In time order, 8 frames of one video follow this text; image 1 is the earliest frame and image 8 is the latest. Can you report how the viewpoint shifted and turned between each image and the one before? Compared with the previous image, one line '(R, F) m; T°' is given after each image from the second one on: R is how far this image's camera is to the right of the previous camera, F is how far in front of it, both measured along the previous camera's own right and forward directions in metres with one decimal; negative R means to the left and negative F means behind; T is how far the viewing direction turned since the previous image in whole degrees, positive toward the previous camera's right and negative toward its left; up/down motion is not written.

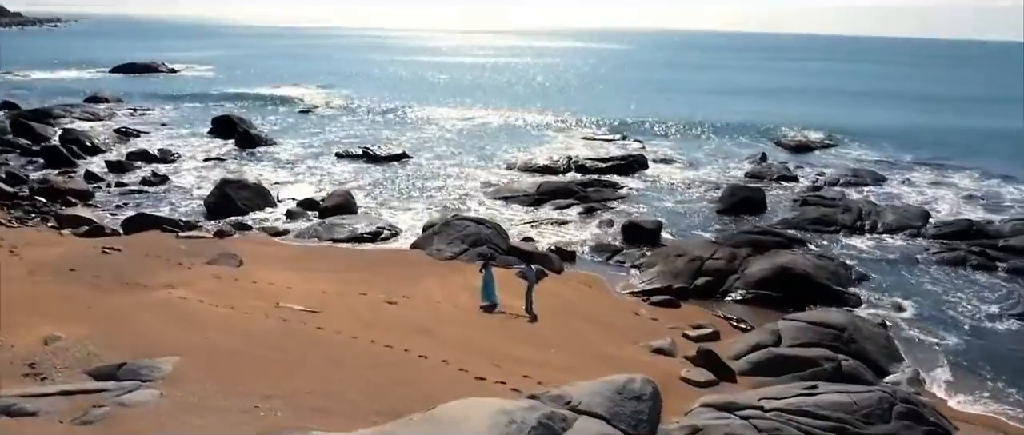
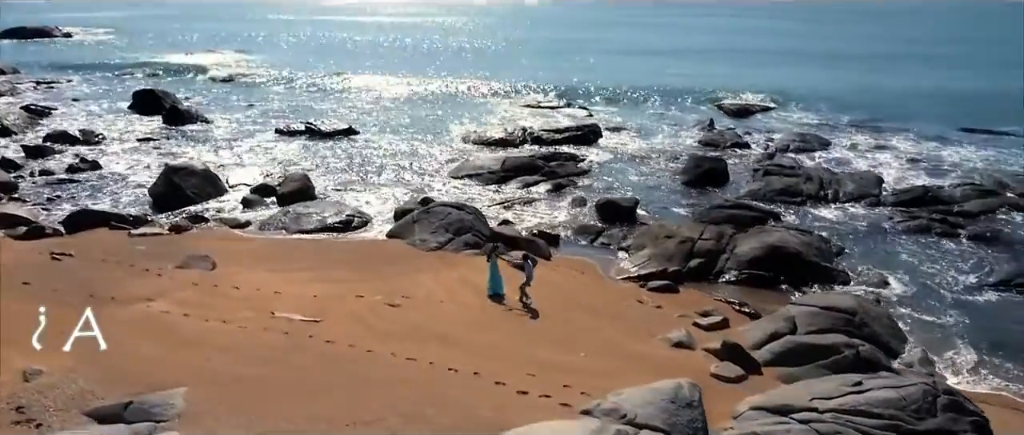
(-1.5, +0.7) m; +6°
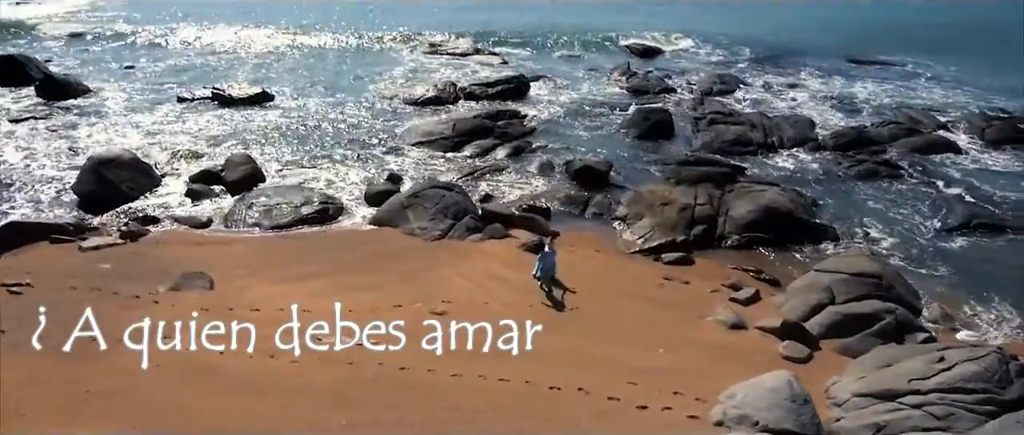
(-2.9, +0.9) m; +11°
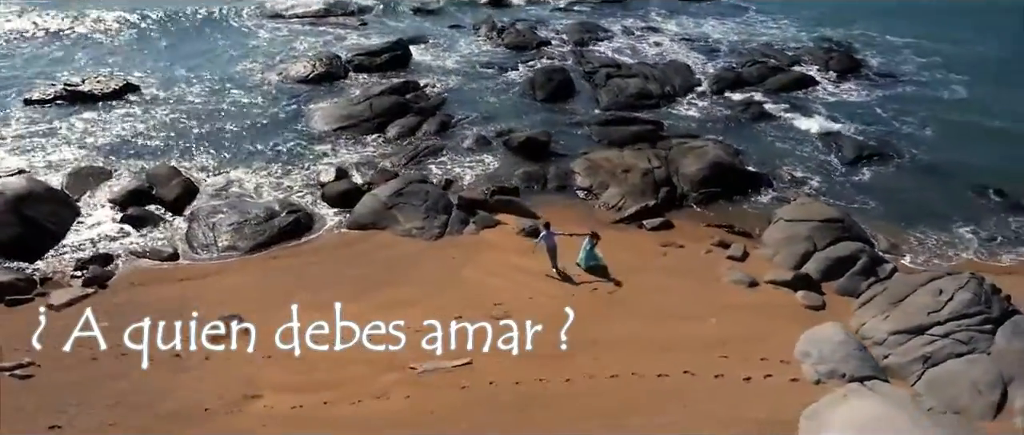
(-3.8, +0.3) m; +15°
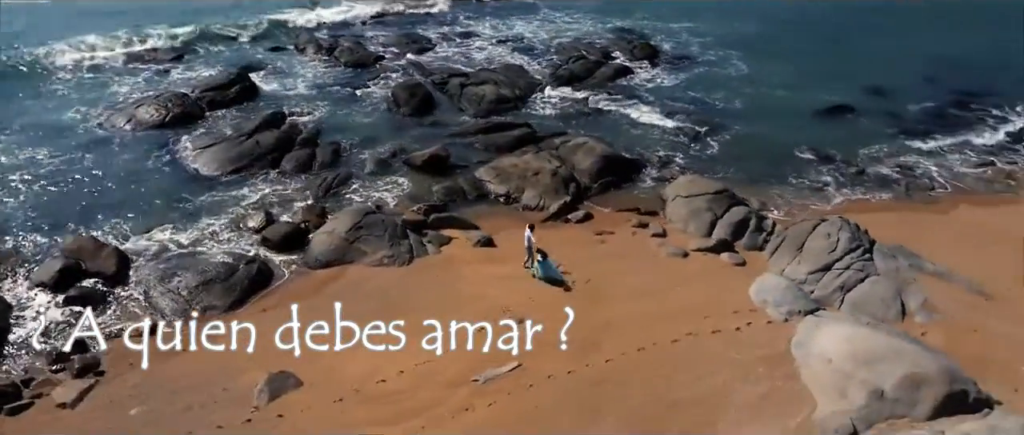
(-4.0, -0.9) m; +18°
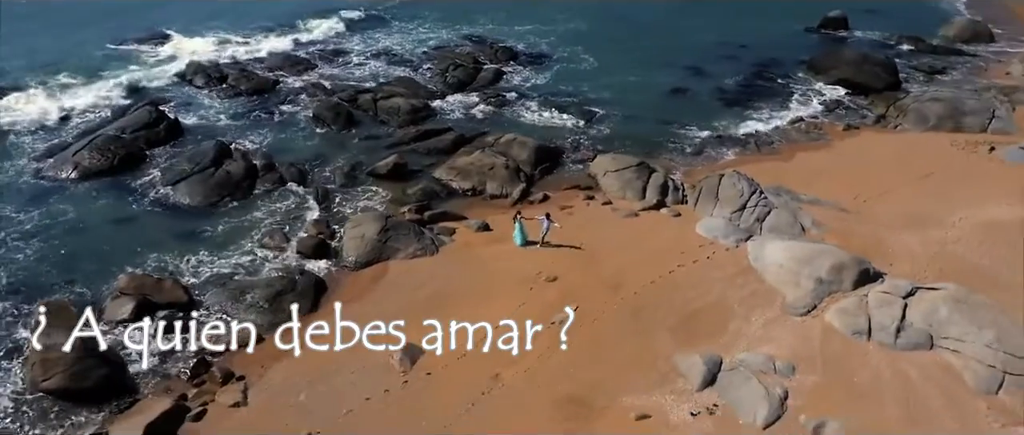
(-5.4, -3.0) m; +16°
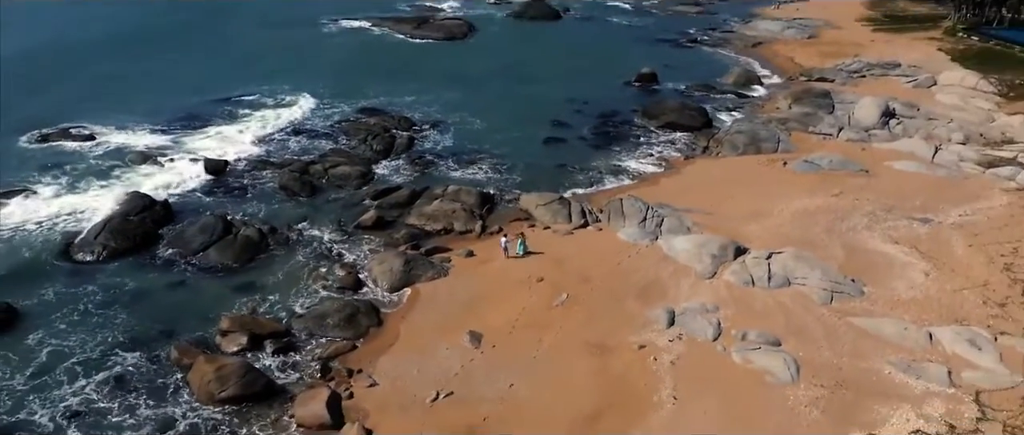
(-5.9, -6.3) m; +15°
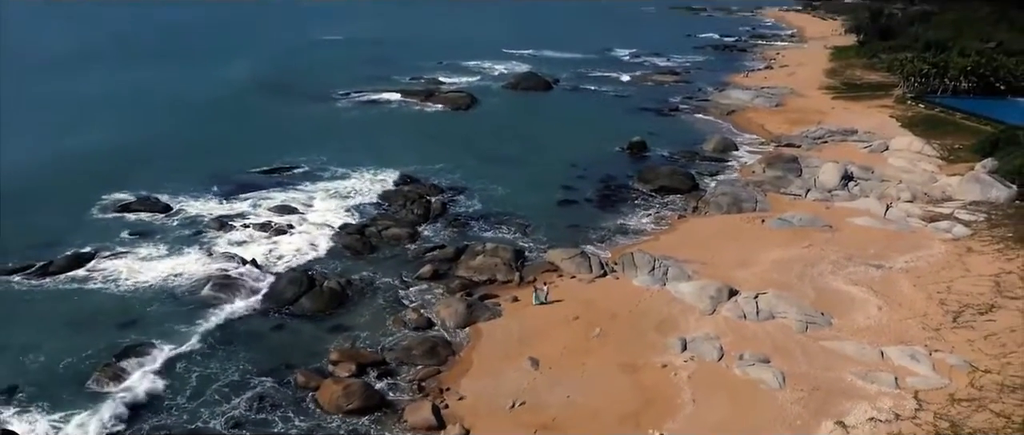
(-2.6, -6.3) m; +2°
